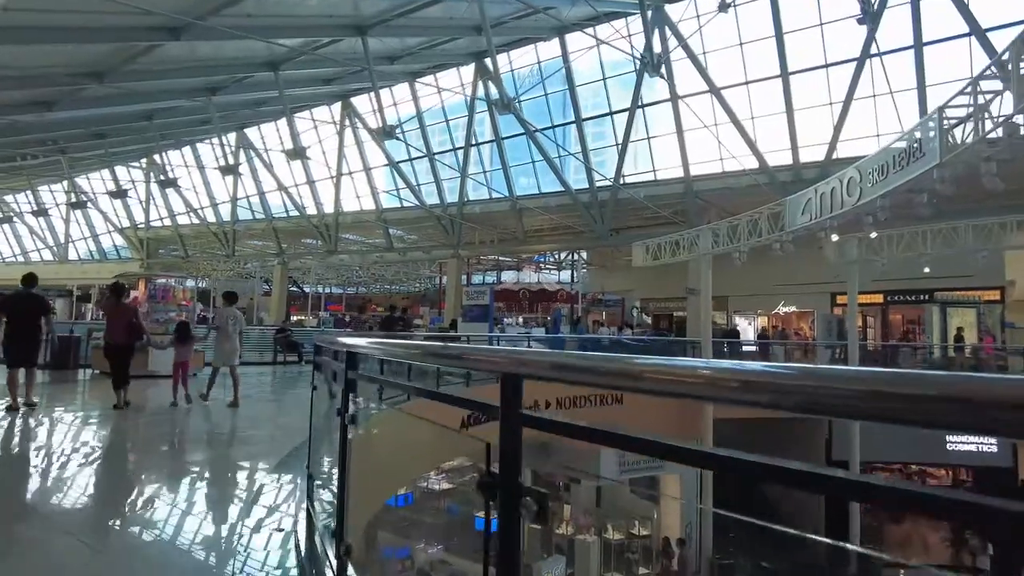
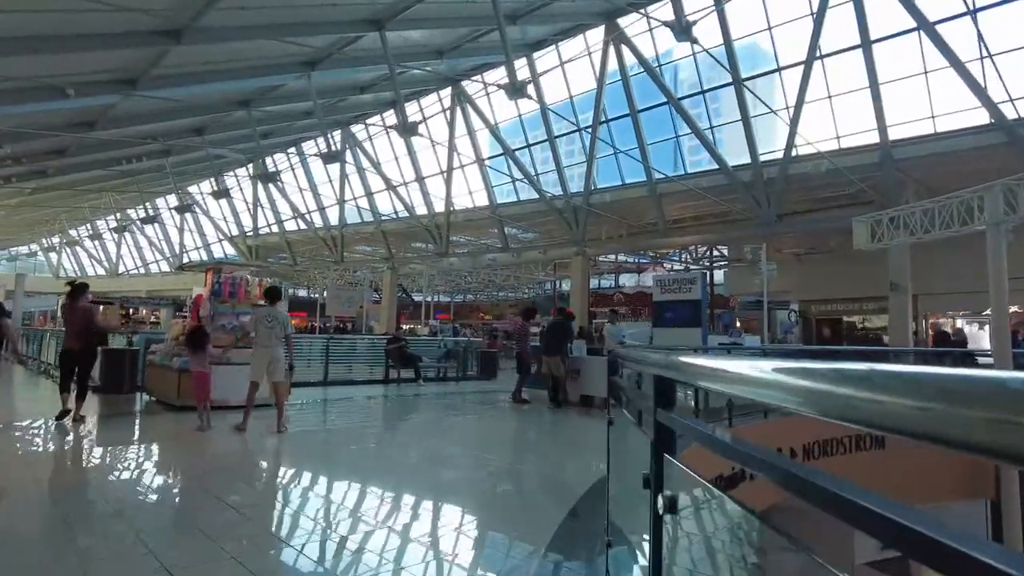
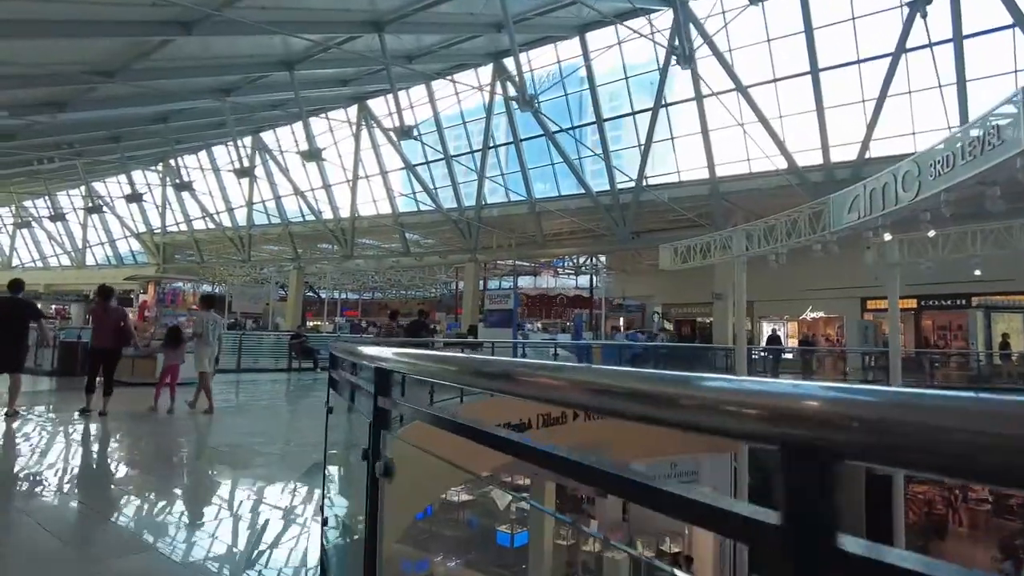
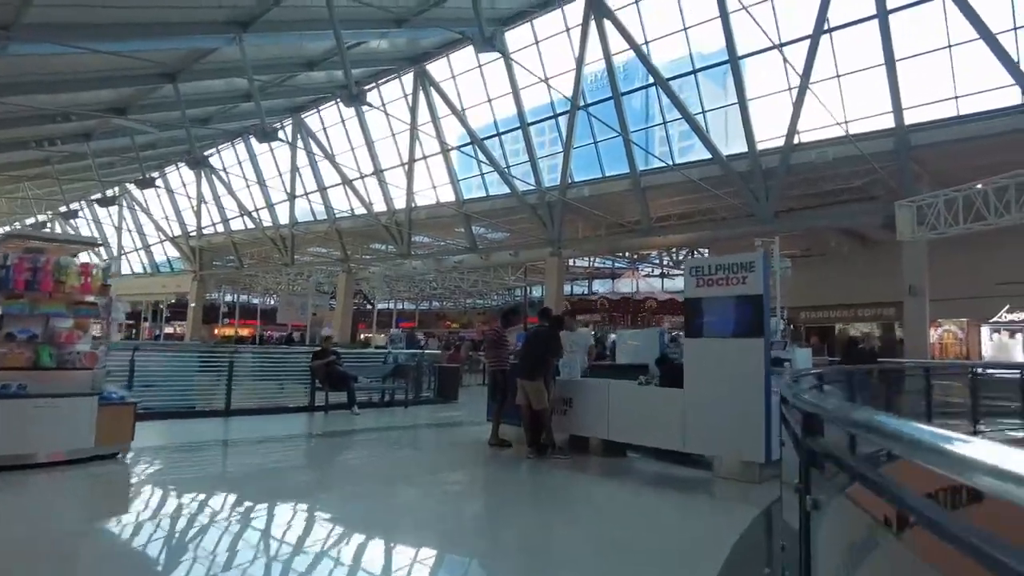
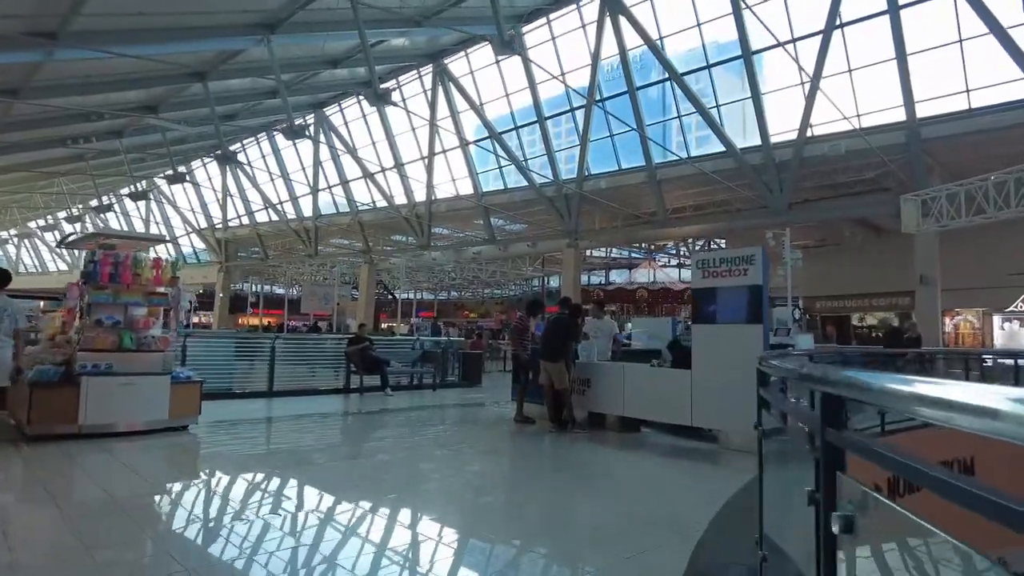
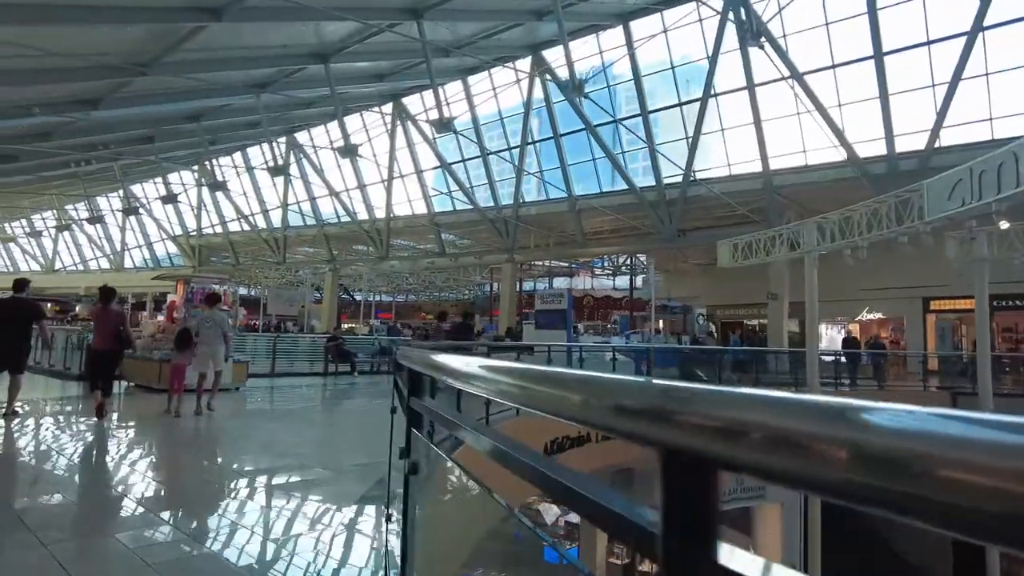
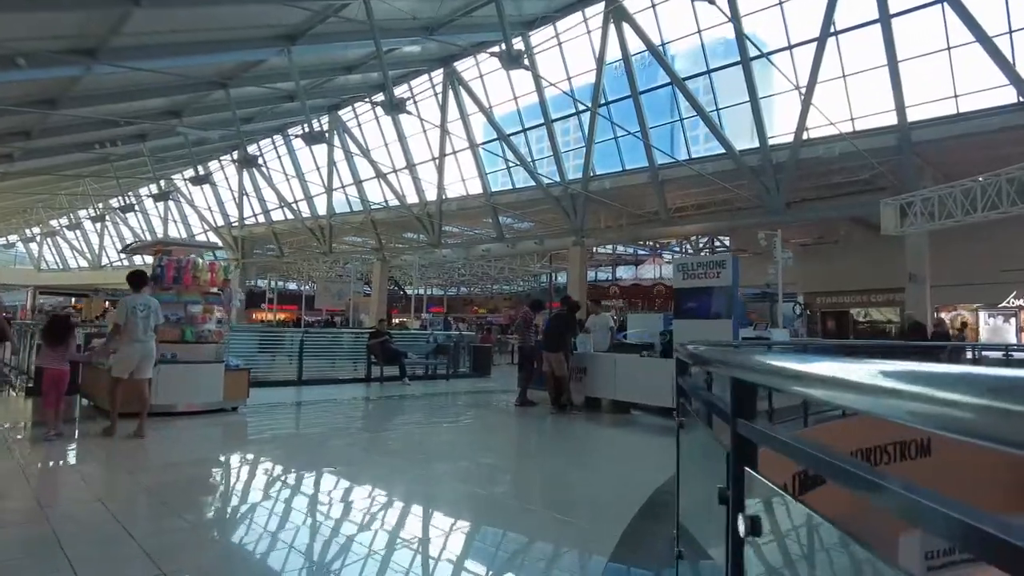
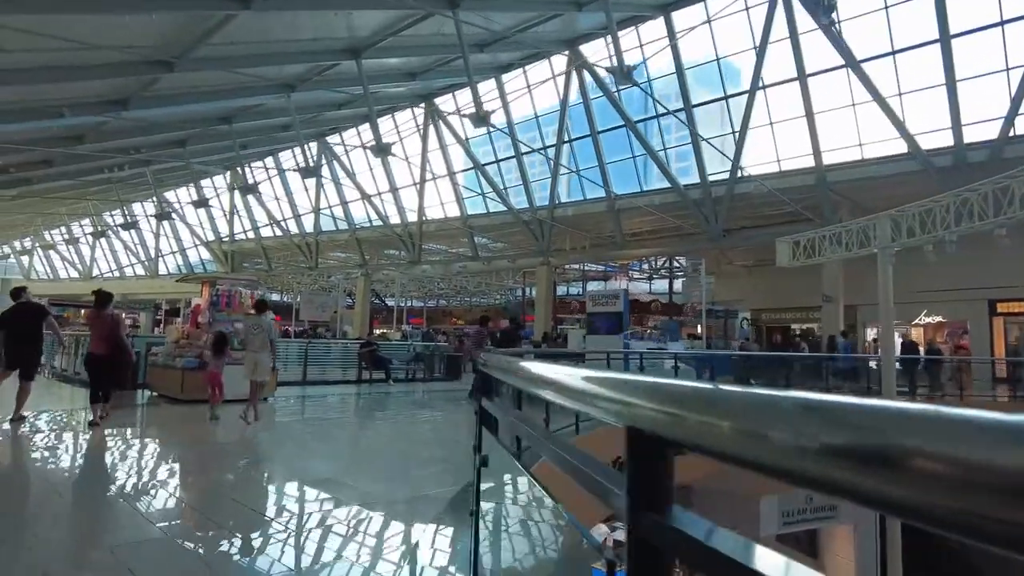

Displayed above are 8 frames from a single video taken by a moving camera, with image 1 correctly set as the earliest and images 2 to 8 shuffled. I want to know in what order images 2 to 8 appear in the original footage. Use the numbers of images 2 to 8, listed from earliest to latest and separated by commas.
3, 6, 8, 2, 7, 5, 4
